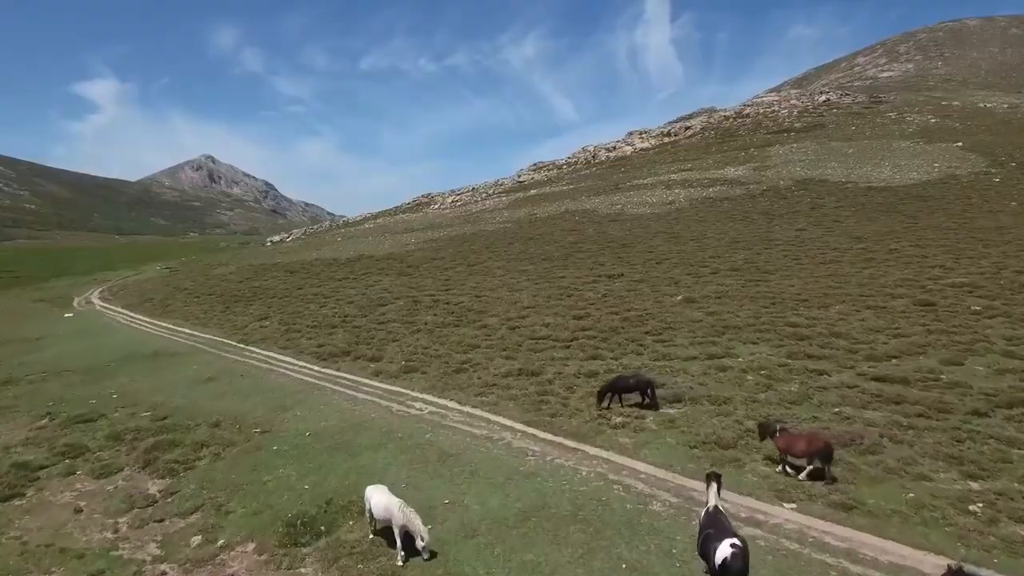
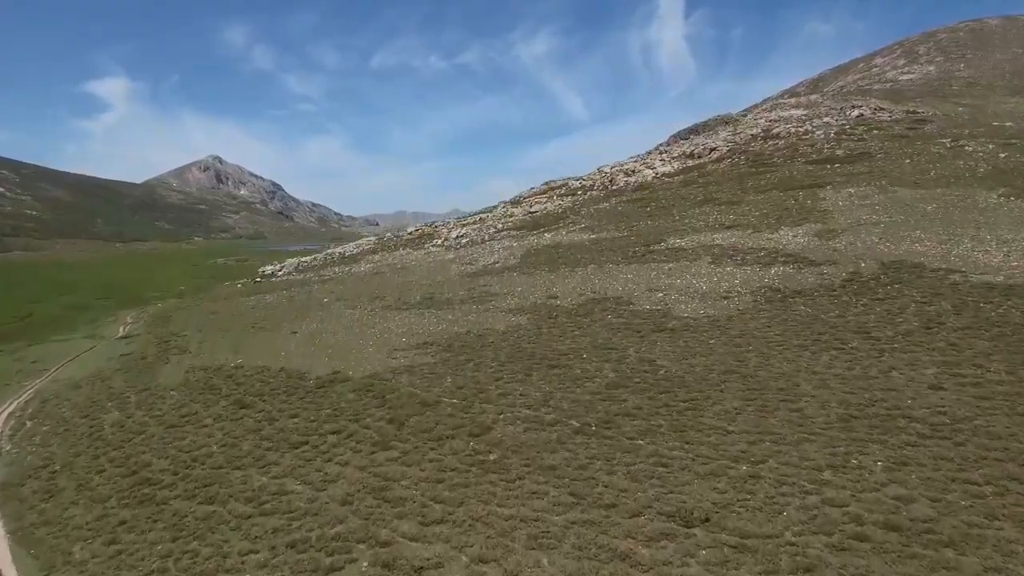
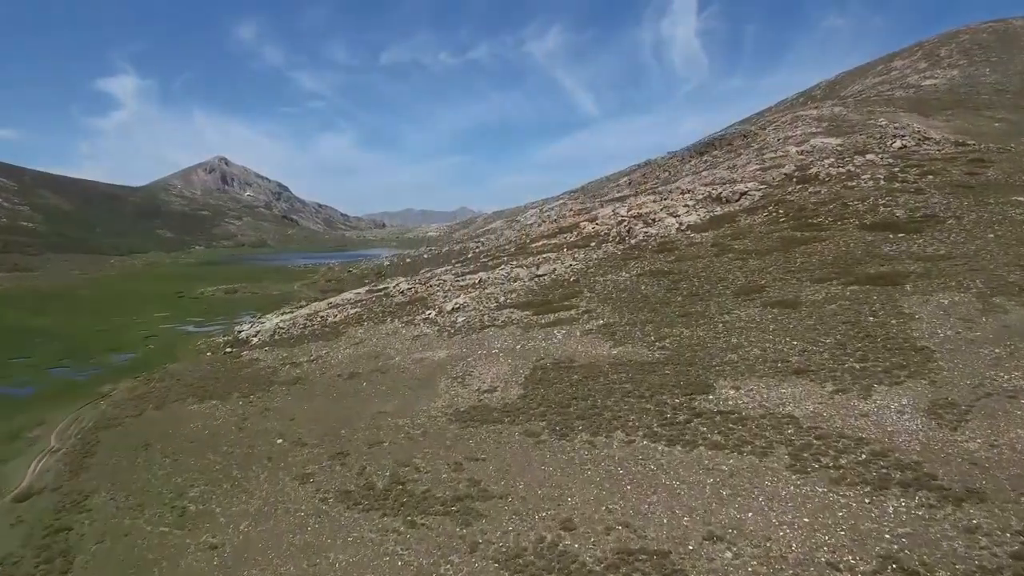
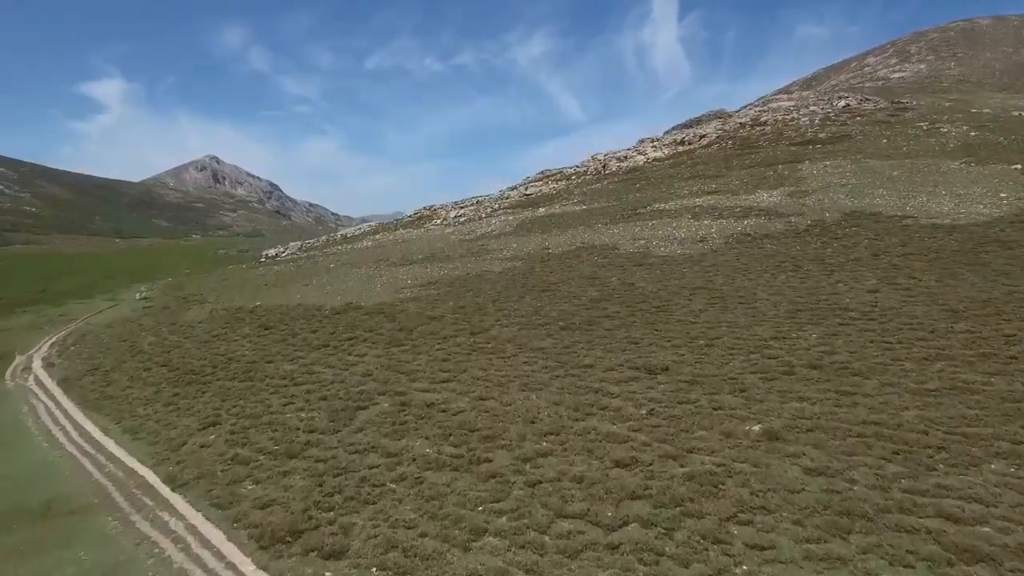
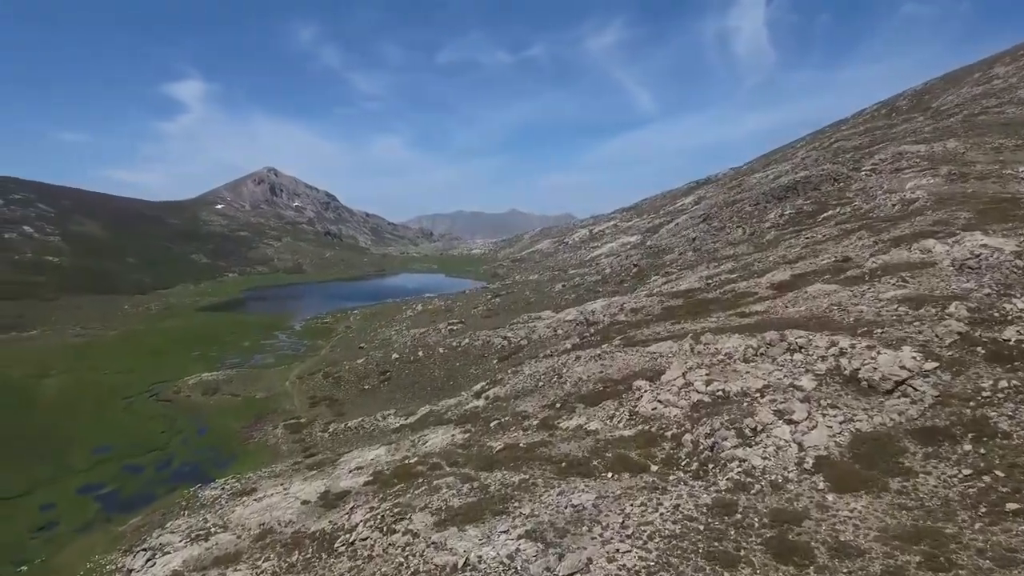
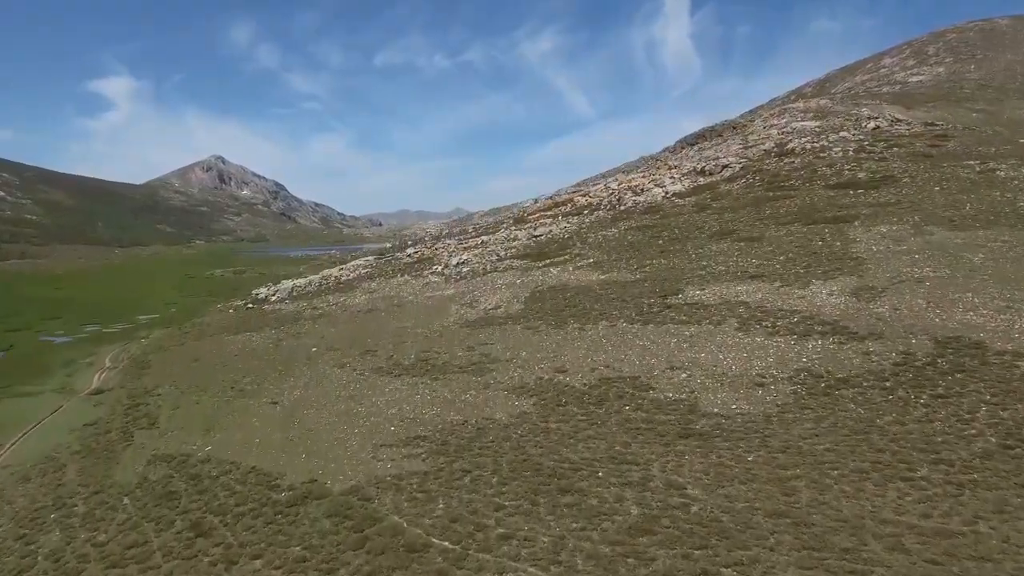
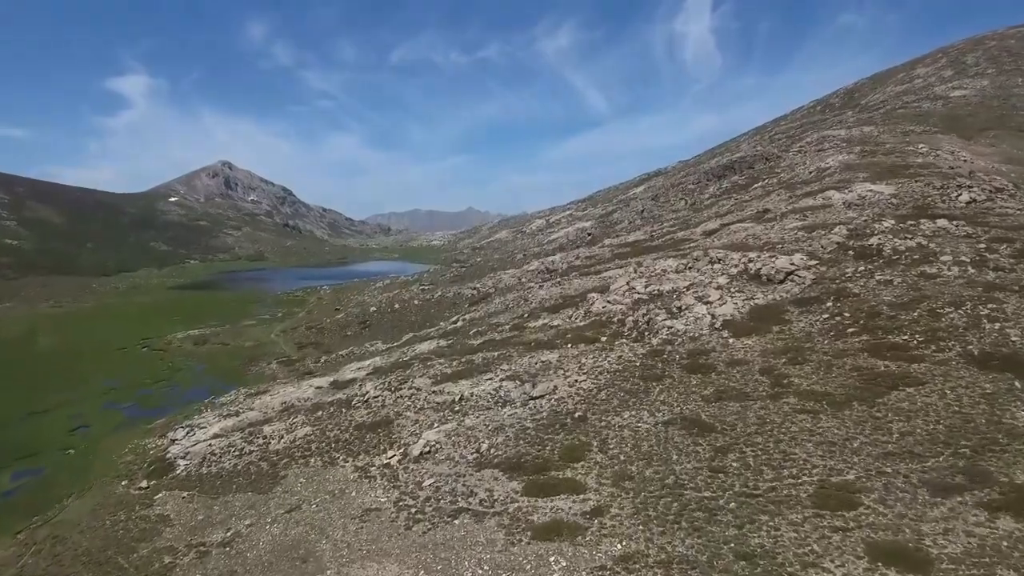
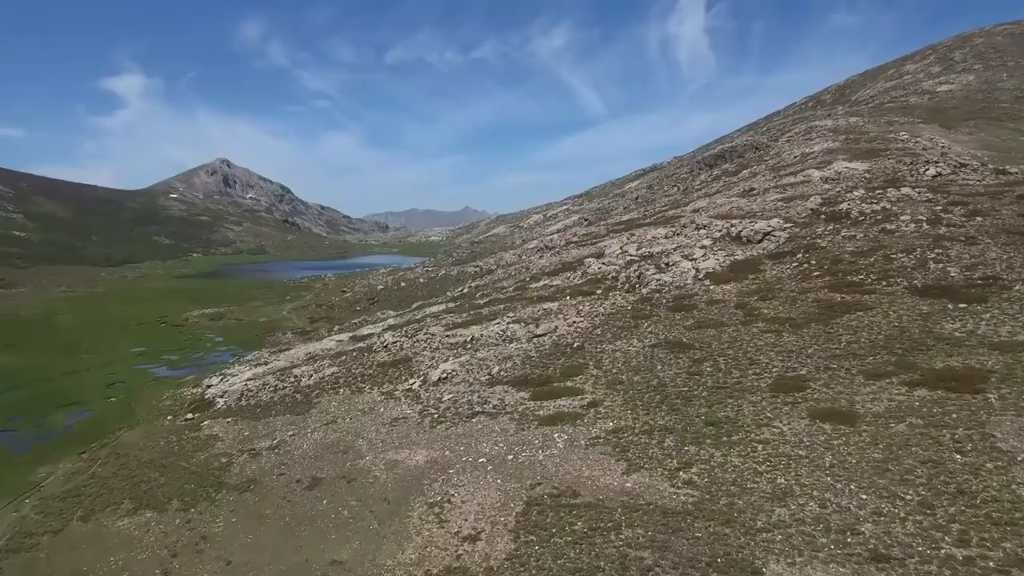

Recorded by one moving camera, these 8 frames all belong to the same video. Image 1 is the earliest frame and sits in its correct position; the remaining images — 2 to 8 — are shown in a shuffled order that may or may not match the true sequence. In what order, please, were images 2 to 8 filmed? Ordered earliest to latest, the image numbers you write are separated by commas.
4, 2, 6, 3, 8, 7, 5
